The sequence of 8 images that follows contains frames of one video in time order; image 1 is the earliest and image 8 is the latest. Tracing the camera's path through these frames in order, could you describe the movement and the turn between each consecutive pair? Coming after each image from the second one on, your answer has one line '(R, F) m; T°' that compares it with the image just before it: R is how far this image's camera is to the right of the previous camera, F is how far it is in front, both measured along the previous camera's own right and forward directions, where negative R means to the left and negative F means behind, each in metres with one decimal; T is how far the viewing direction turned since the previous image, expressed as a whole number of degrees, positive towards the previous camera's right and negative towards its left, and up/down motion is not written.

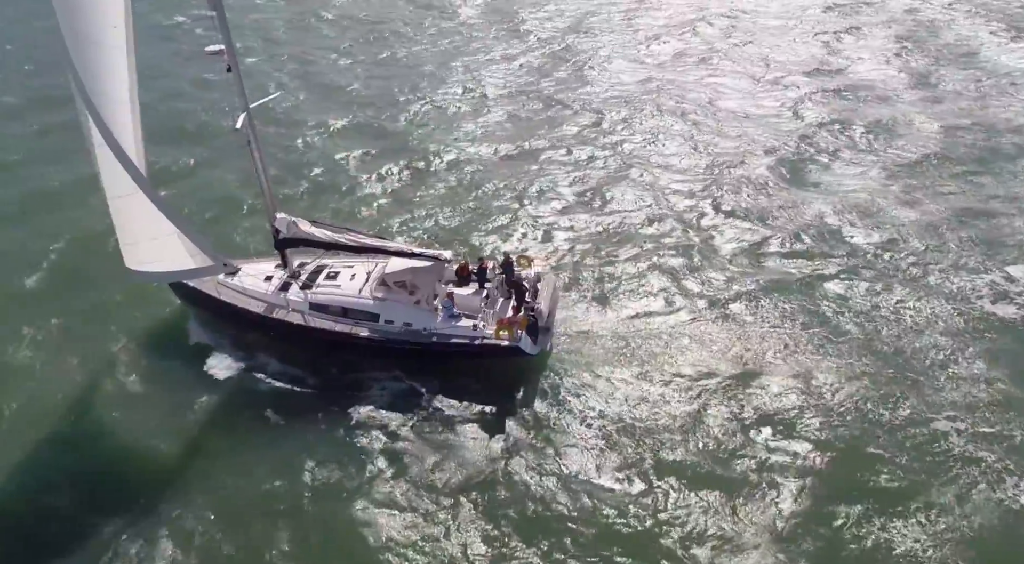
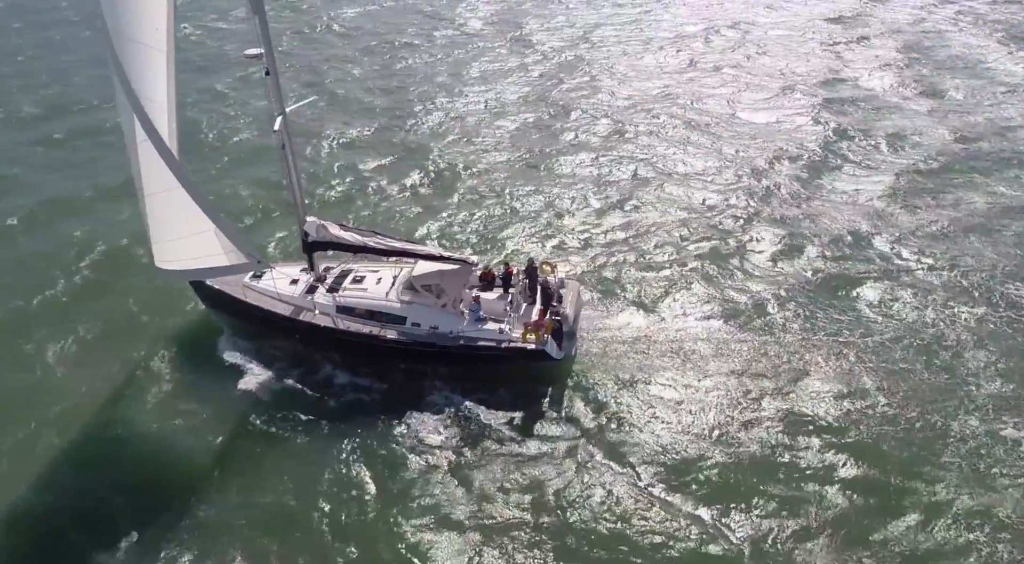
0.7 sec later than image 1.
(-0.7, 0.0) m; 0°
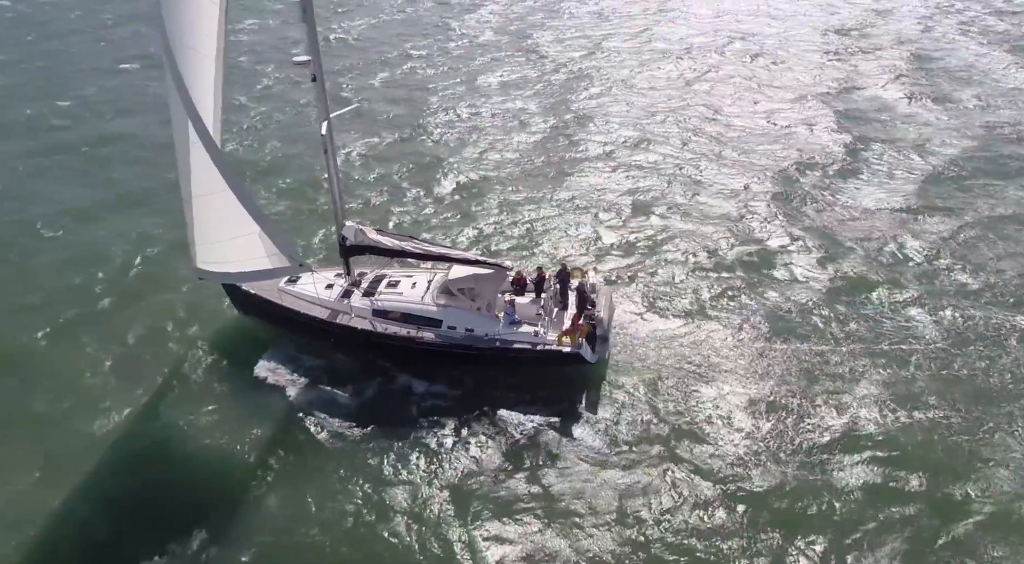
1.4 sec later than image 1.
(-0.8, -0.2) m; 0°
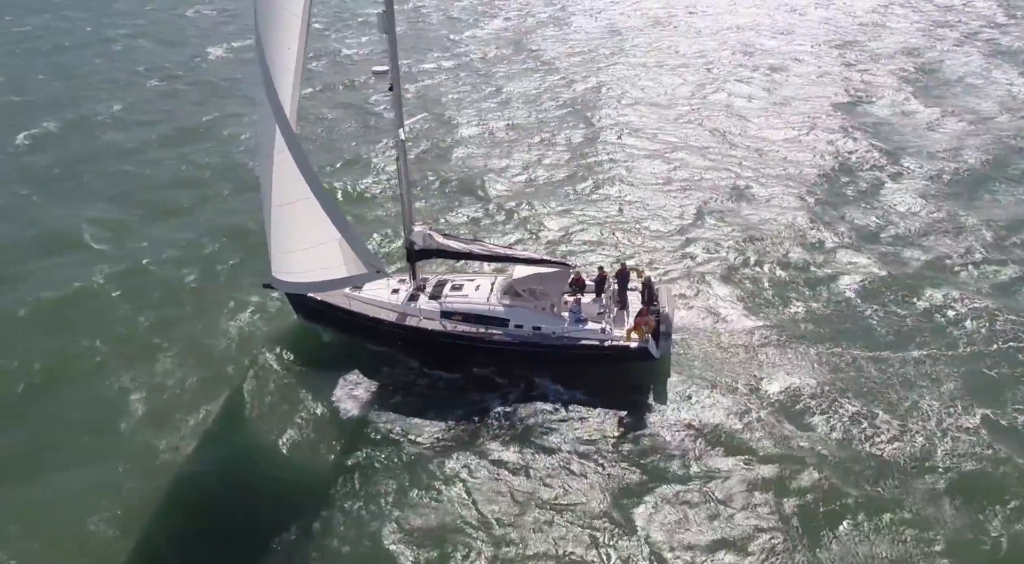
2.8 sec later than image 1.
(-1.6, -0.8) m; 0°
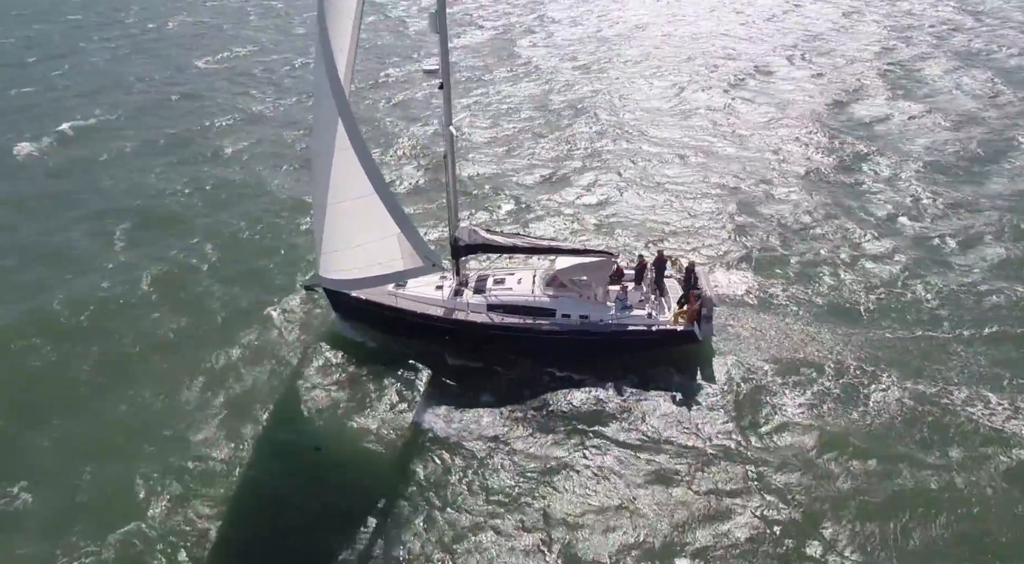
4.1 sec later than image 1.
(-1.8, -0.7) m; +2°
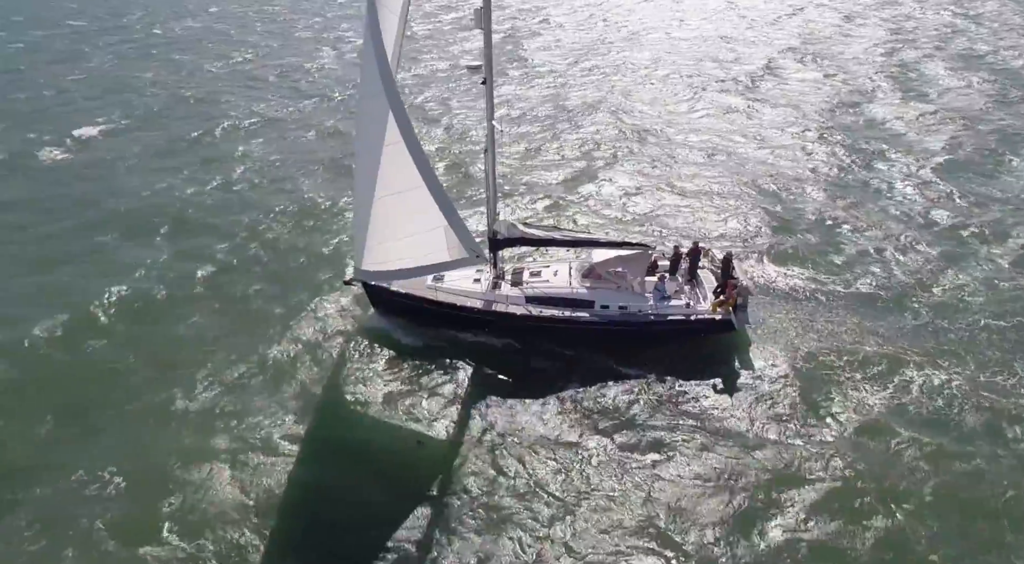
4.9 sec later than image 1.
(-1.1, -0.5) m; 0°
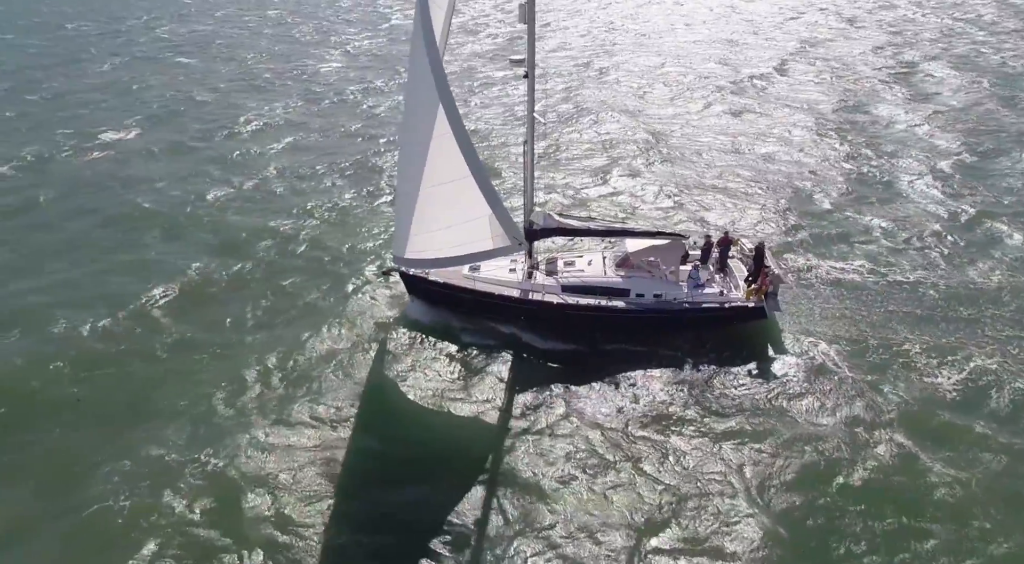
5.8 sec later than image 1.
(-1.2, -0.7) m; 0°
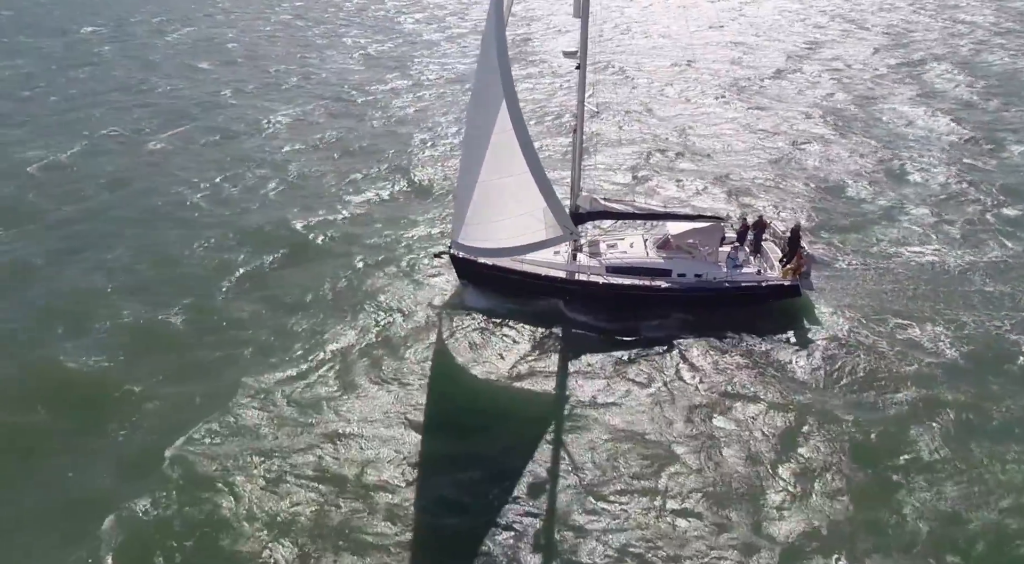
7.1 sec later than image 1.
(-1.5, -1.2) m; 0°
